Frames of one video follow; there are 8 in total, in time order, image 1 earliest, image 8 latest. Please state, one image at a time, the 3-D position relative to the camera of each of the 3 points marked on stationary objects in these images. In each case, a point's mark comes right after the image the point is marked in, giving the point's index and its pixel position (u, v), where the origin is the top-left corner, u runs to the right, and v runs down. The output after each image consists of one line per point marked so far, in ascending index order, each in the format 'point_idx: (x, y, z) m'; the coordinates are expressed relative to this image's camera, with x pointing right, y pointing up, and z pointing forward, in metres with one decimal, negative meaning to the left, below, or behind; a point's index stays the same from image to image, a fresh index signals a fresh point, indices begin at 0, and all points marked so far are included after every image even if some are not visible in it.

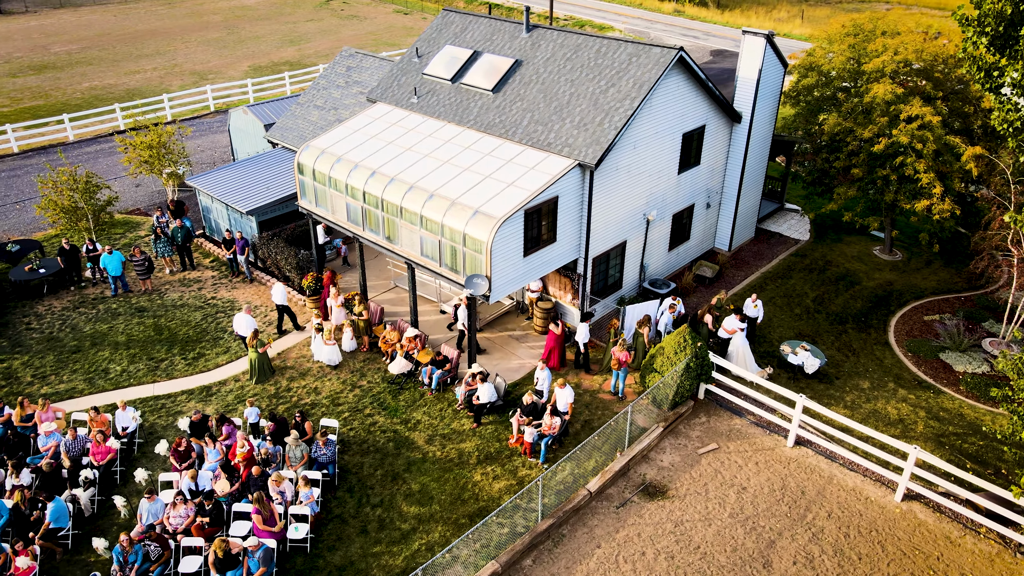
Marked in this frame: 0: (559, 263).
0: (+1.2, +0.6, +18.5) m
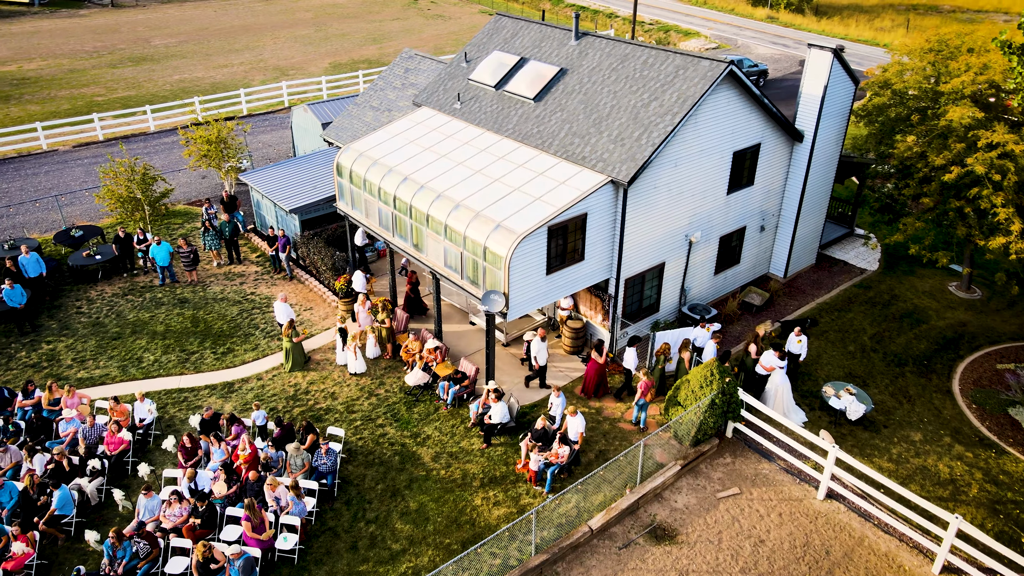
0: (+1.8, +0.1, +17.7) m
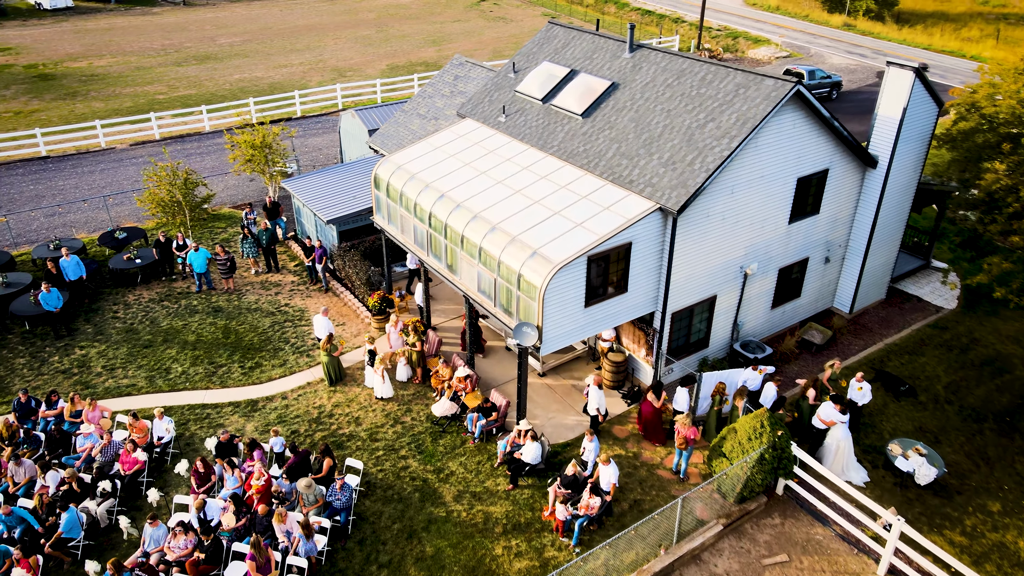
0: (+2.6, -0.6, +16.4) m
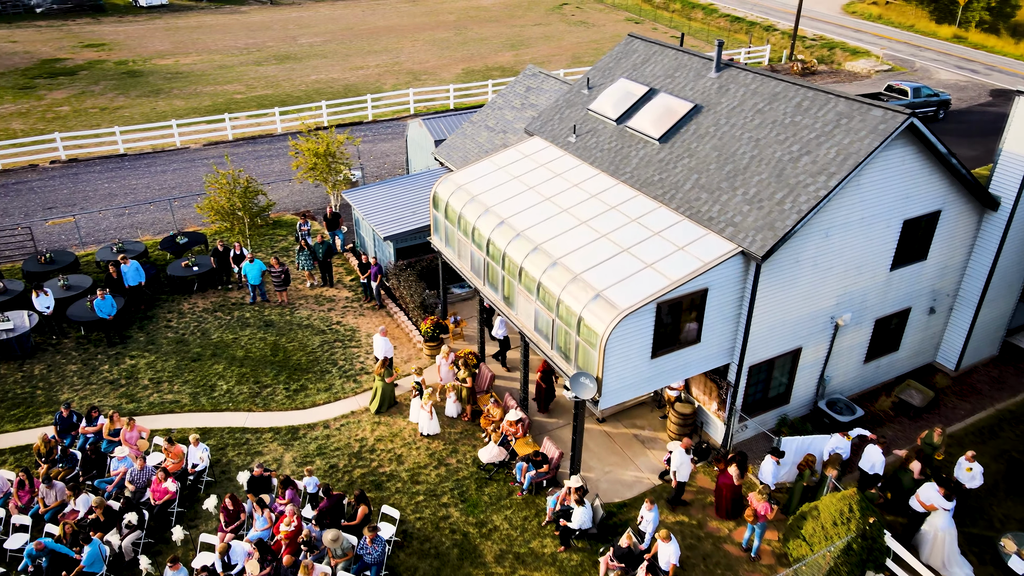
0: (+3.8, -1.6, +14.7) m
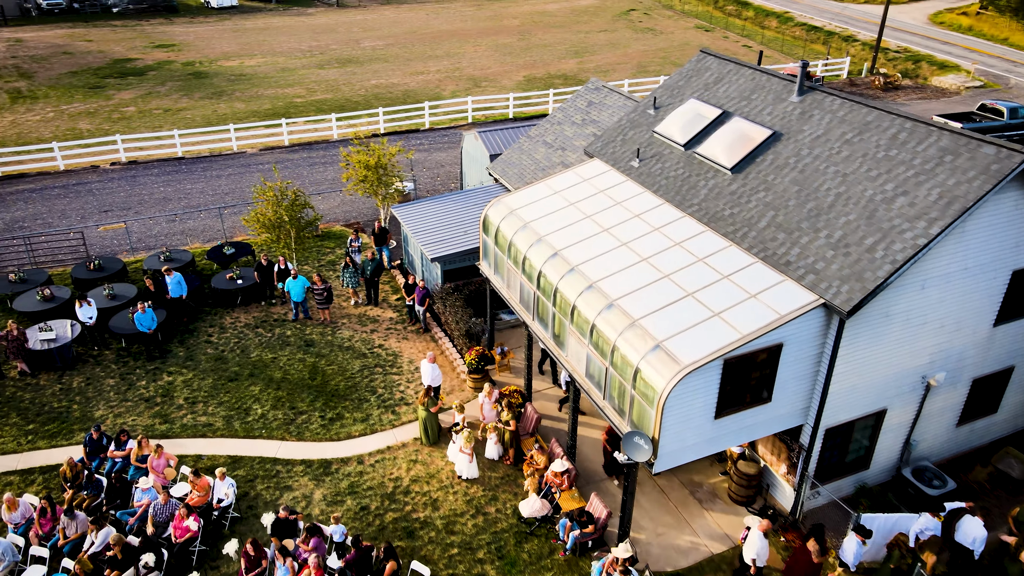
0: (+4.6, -2.5, +13.2) m
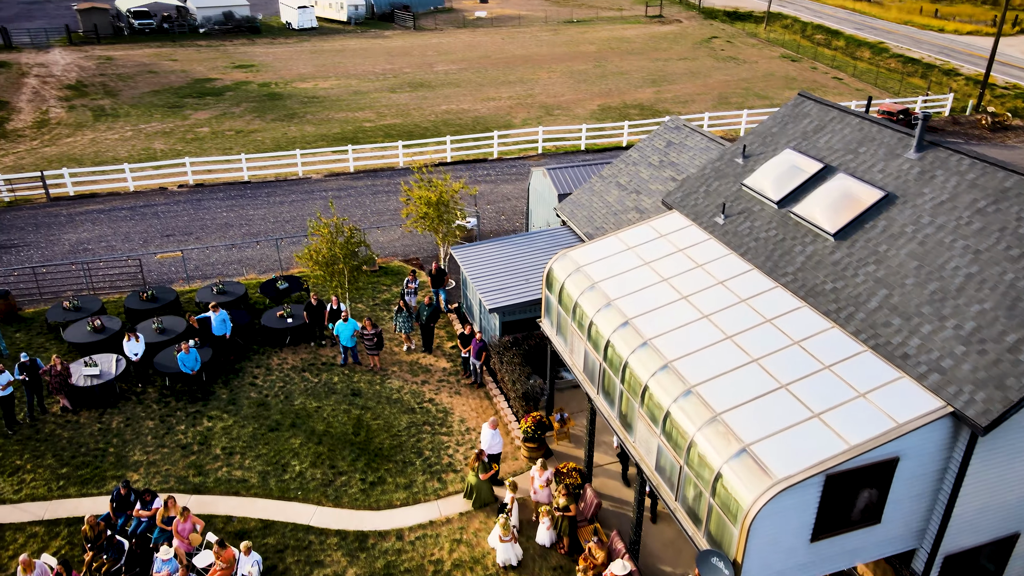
0: (+5.5, -3.9, +11.0) m
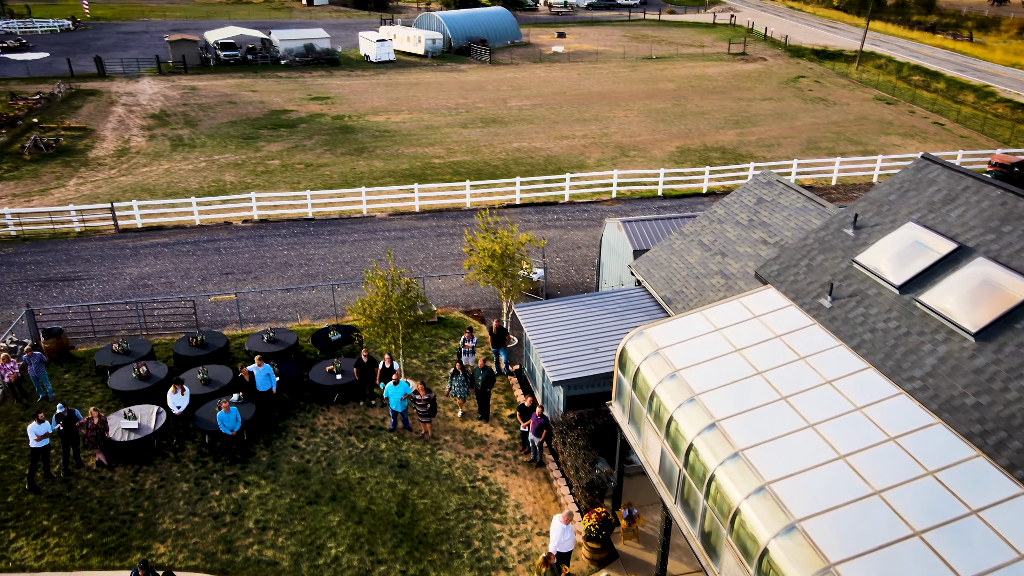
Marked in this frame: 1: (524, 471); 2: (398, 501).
0: (+6.1, -5.5, +8.5) m
1: (+0.3, -4.3, +17.4) m
2: (-2.6, -4.8, +16.5) m
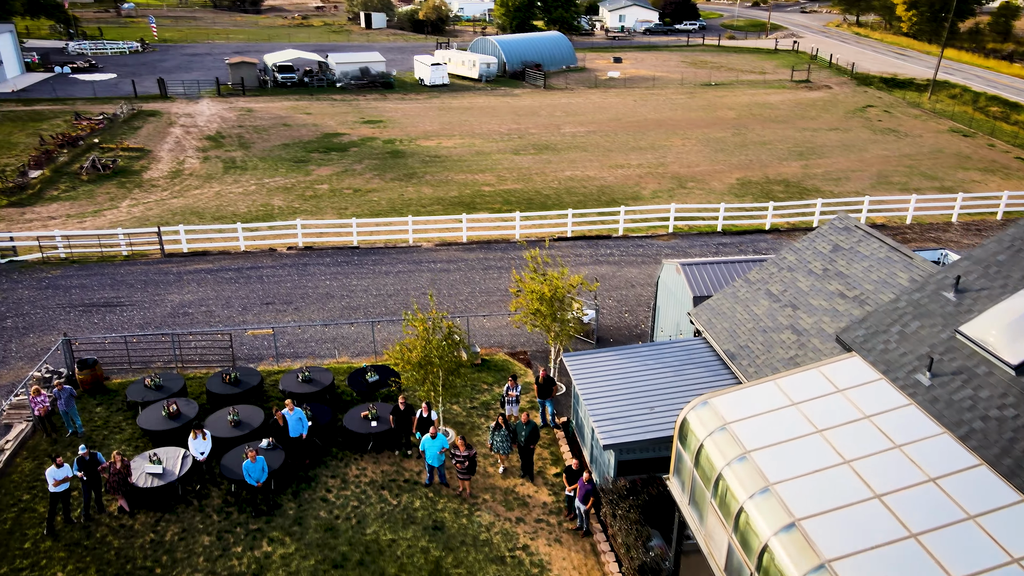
0: (+6.4, -6.5, +6.6) m
1: (+1.2, -5.4, +15.9) m
2: (-1.7, -5.8, +15.2) m
